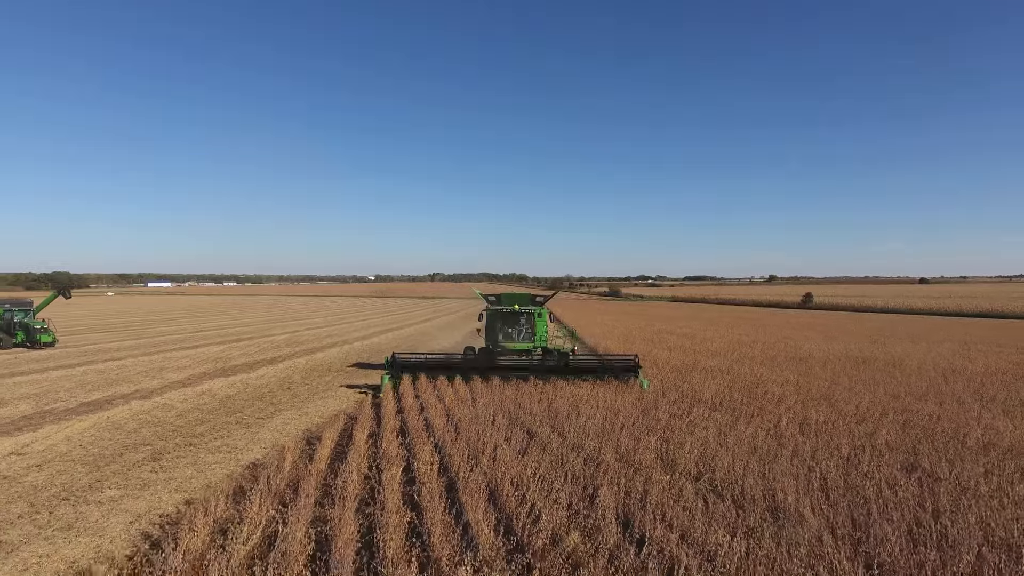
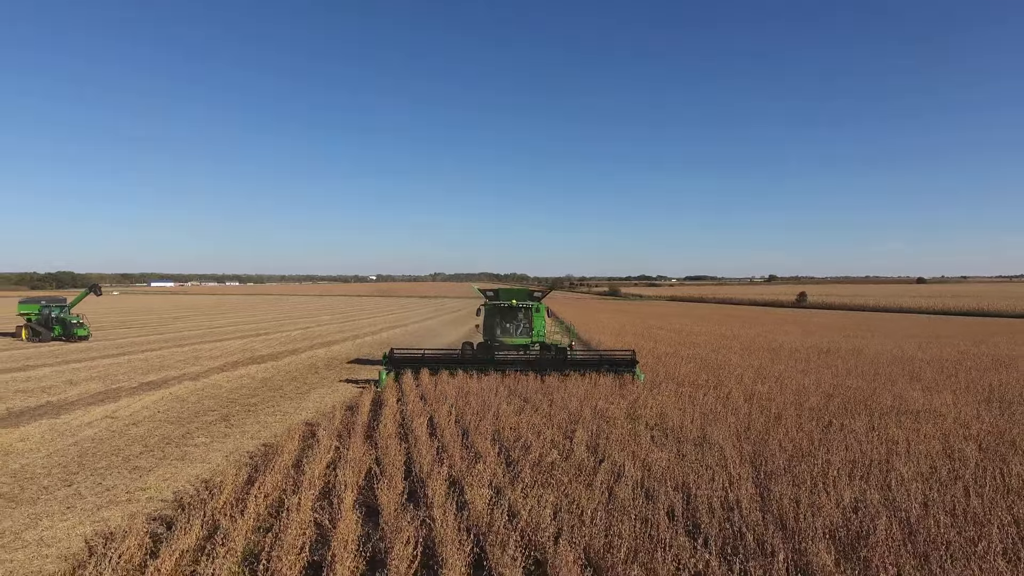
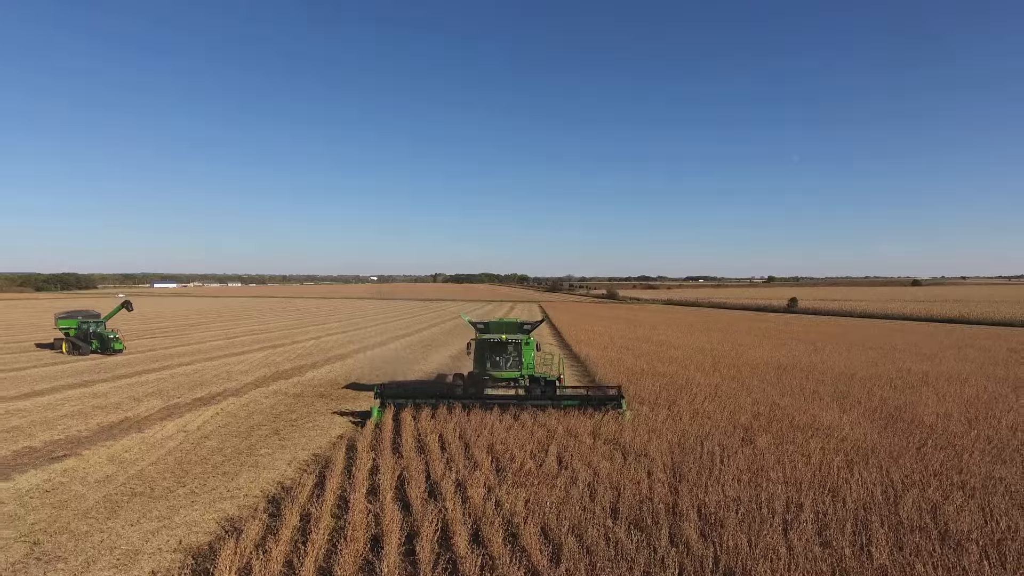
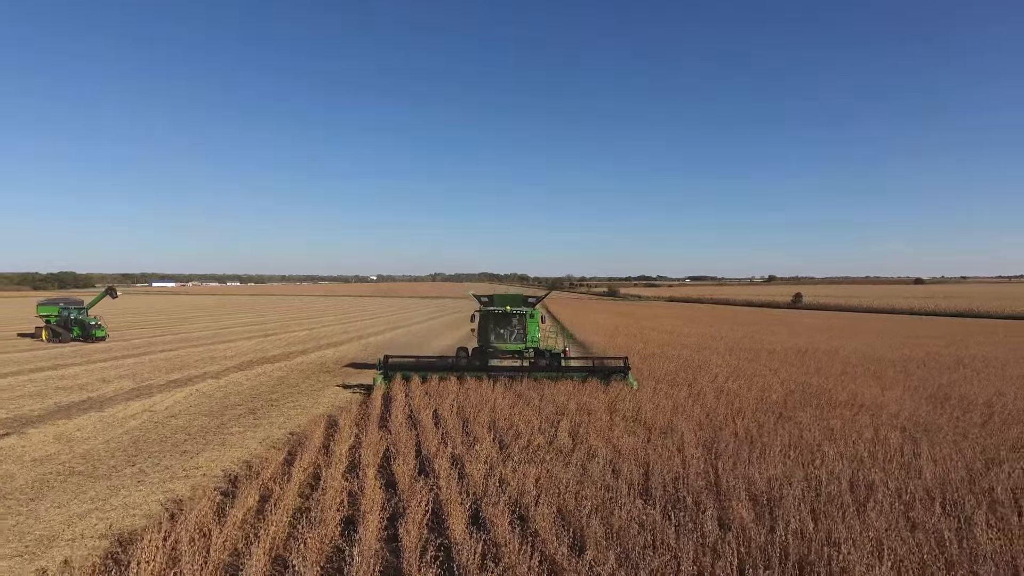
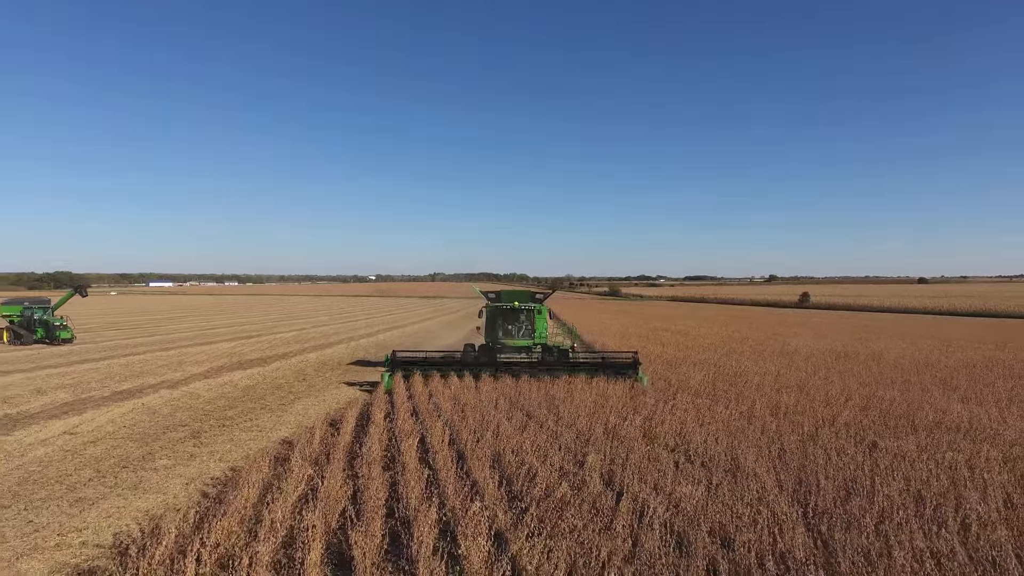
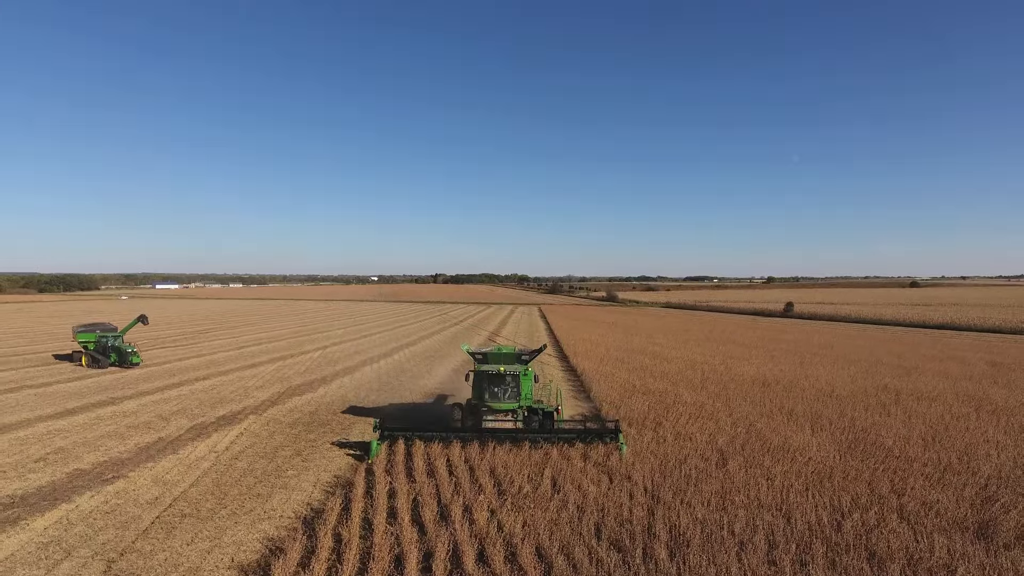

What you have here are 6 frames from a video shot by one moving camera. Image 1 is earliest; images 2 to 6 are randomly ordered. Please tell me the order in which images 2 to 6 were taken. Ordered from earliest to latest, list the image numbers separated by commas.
5, 2, 4, 3, 6
